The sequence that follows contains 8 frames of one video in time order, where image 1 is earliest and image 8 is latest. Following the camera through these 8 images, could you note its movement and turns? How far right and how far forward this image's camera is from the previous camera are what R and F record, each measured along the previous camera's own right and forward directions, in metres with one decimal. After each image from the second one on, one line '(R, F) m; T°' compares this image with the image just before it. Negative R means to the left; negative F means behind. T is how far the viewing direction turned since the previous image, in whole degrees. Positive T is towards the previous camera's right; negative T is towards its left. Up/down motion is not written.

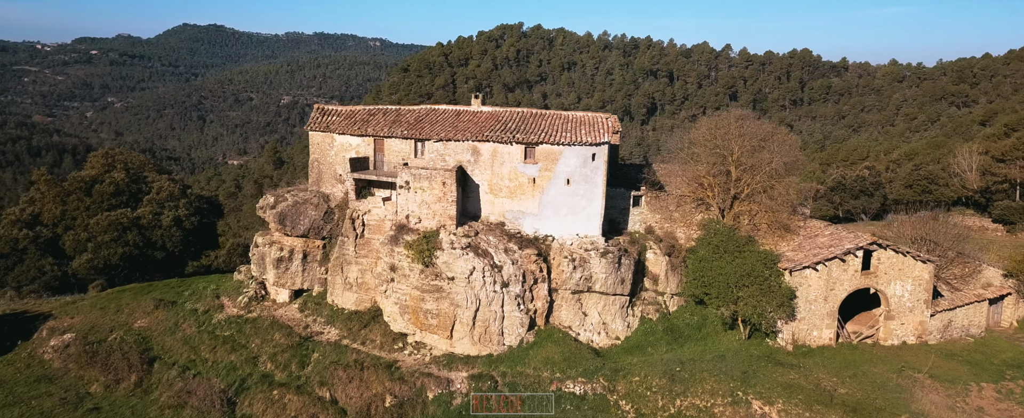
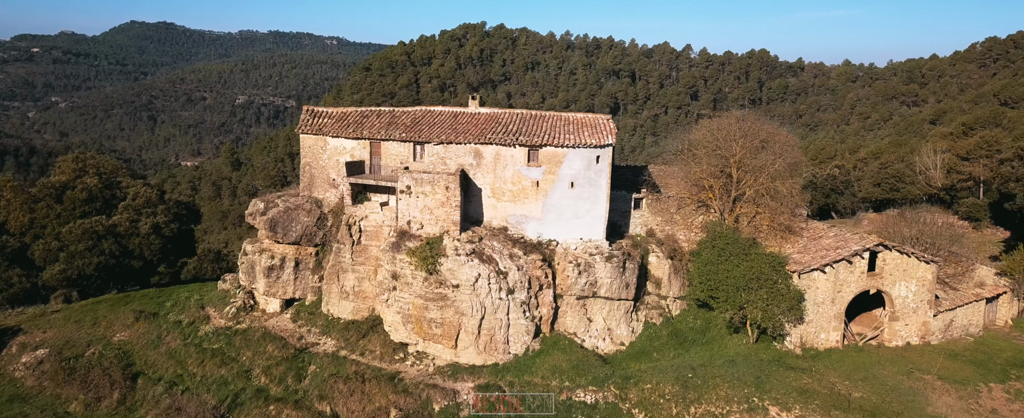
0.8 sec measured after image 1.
(-0.8, +0.5) m; +2°
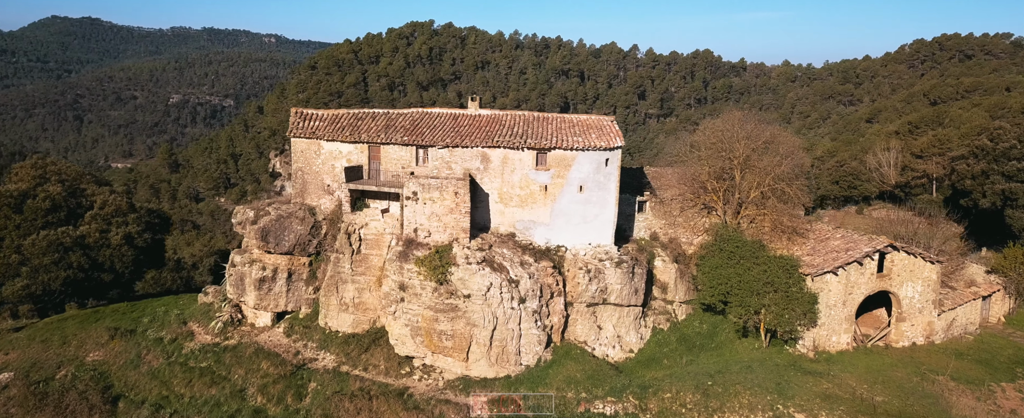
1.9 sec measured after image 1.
(-1.2, +0.7) m; +3°
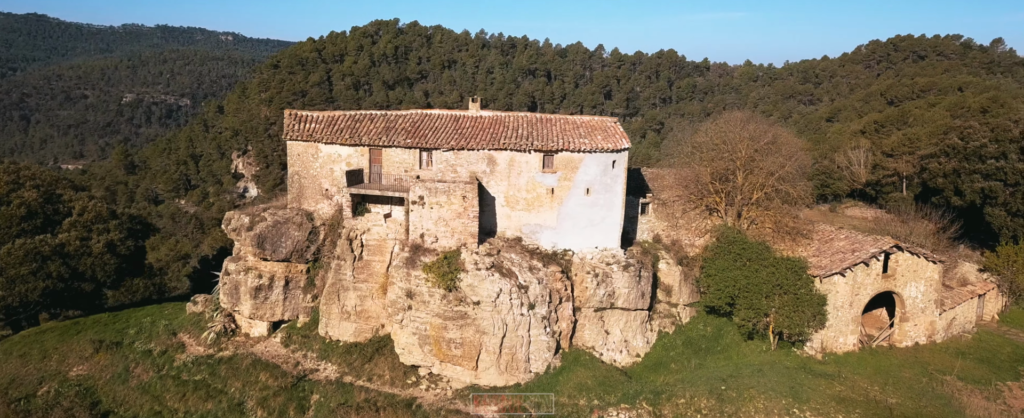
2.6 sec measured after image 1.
(-0.8, +0.4) m; +2°
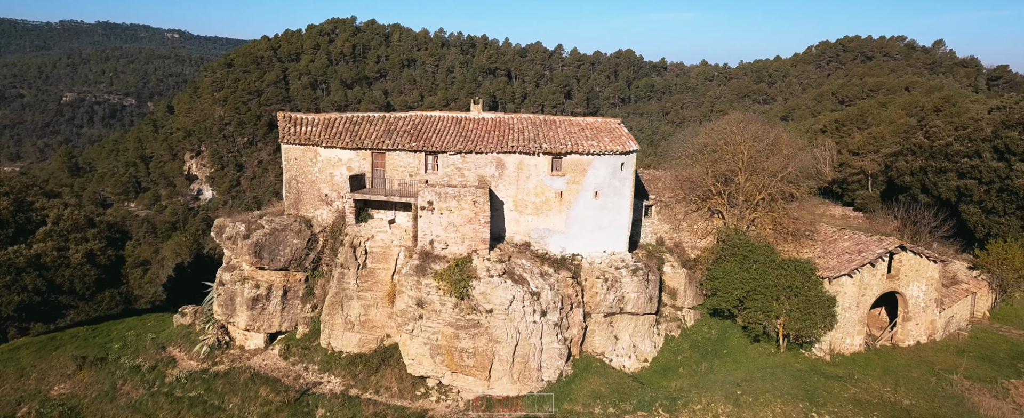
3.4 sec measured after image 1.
(-1.0, +0.4) m; +3°
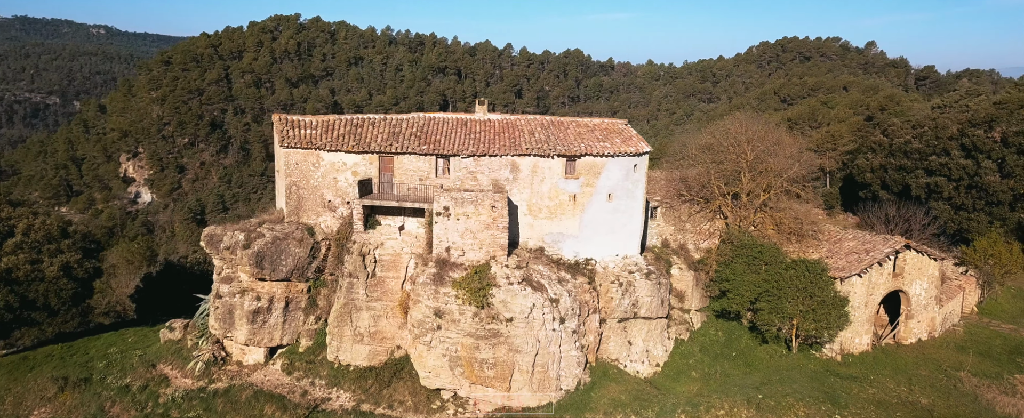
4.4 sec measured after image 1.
(-1.2, +0.5) m; +3°
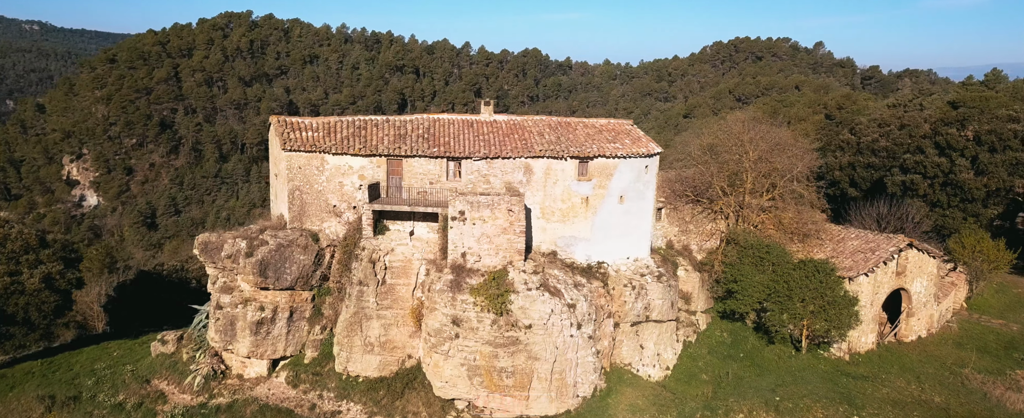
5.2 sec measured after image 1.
(-1.0, +0.4) m; +3°
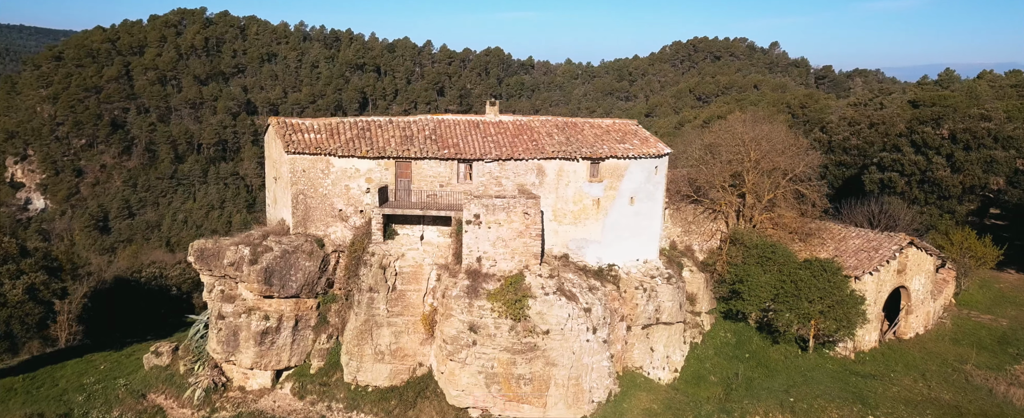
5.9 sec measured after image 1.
(-0.9, +0.3) m; +2°
